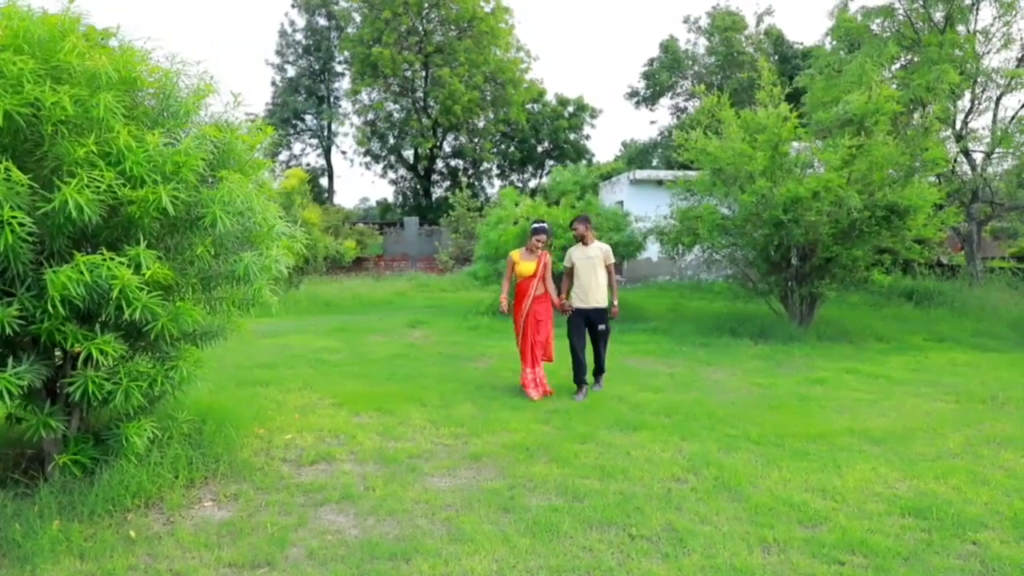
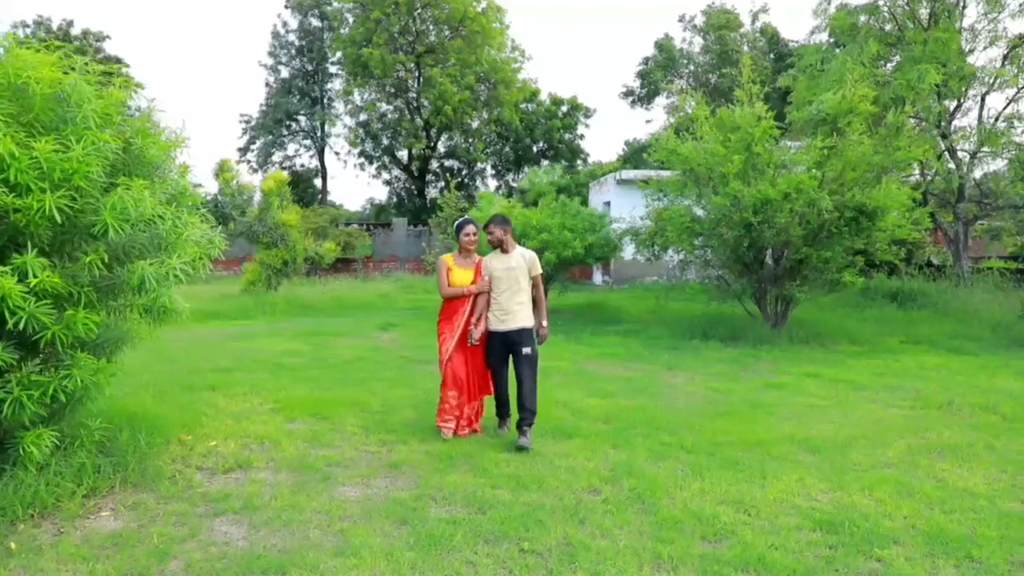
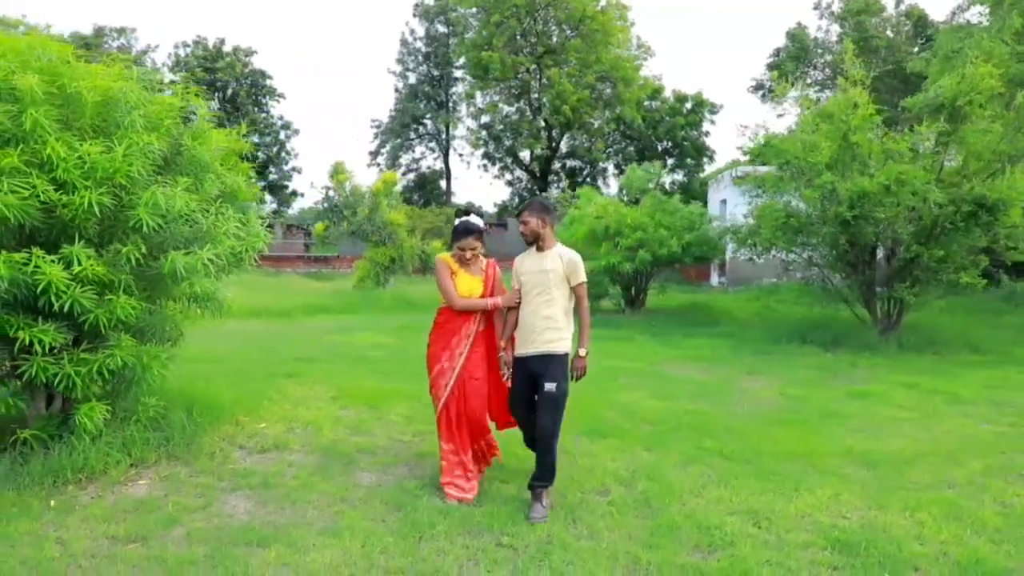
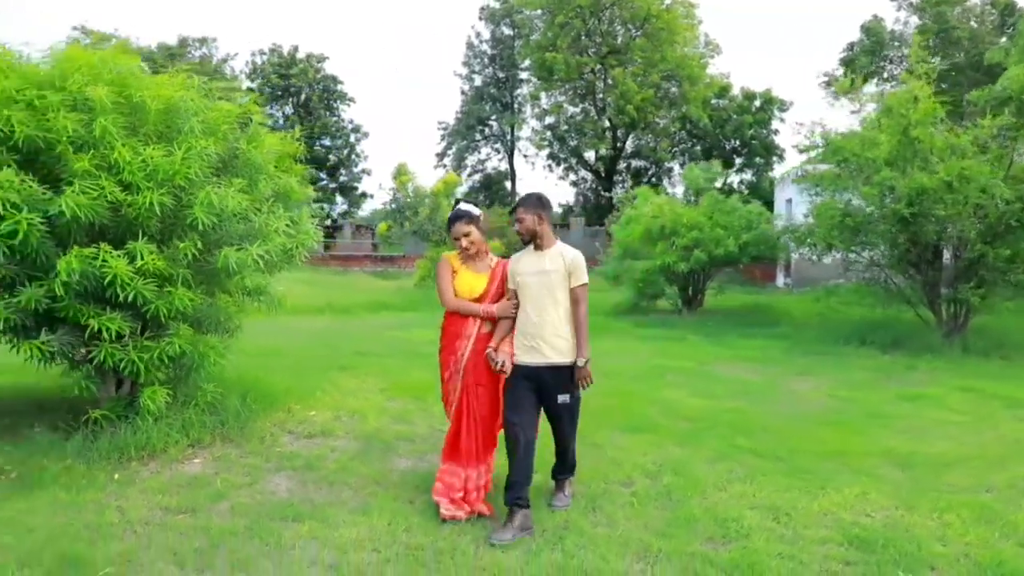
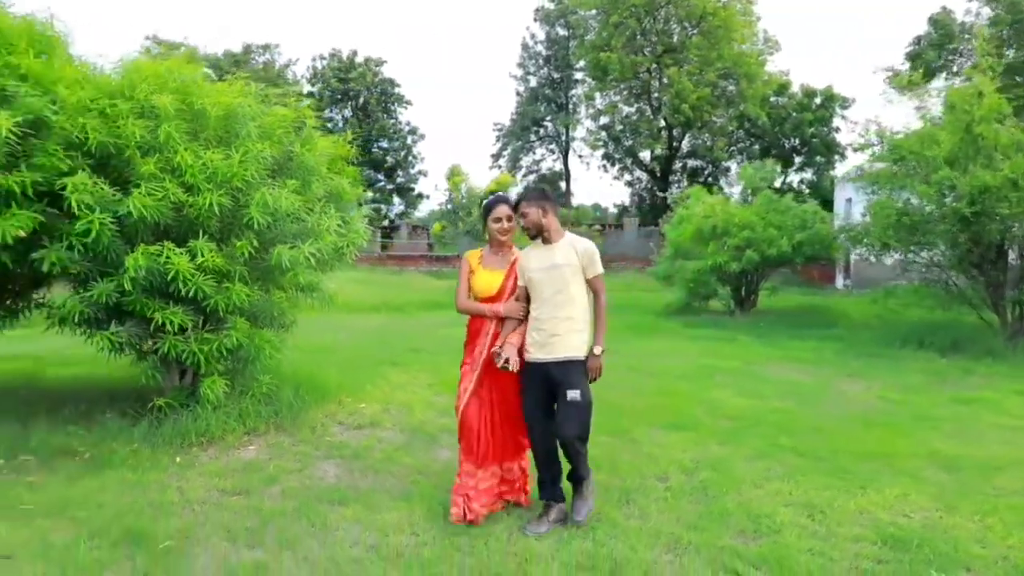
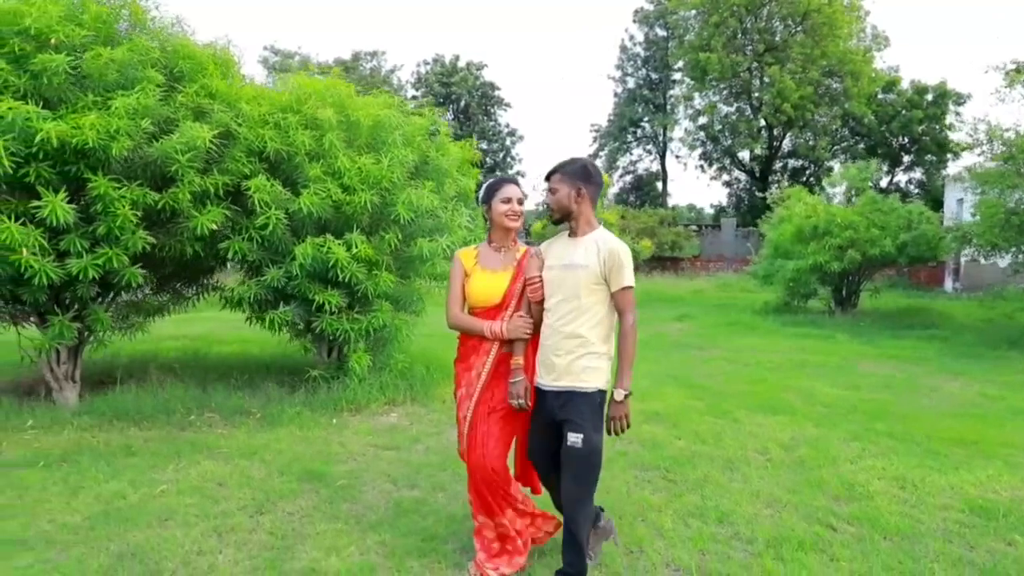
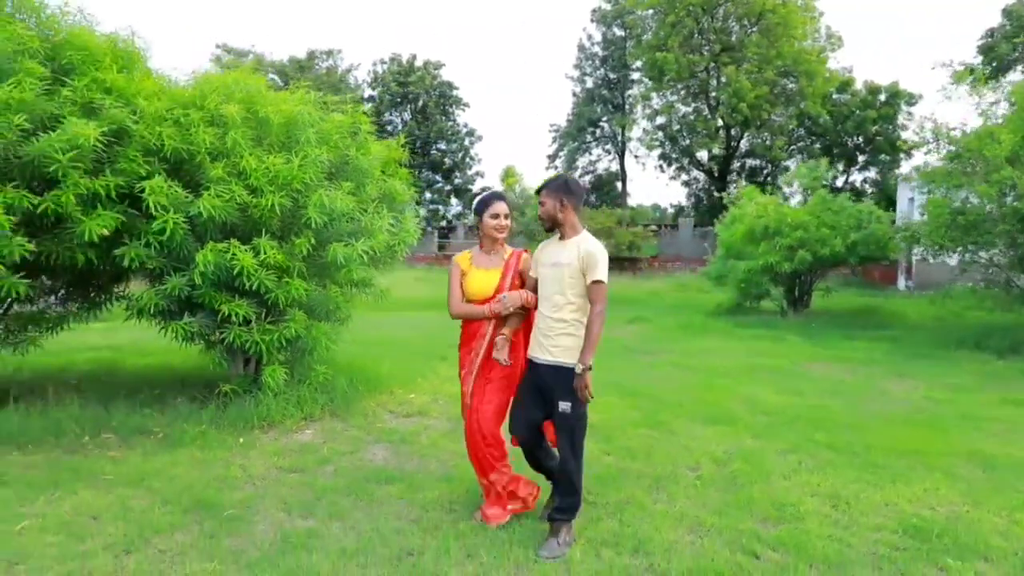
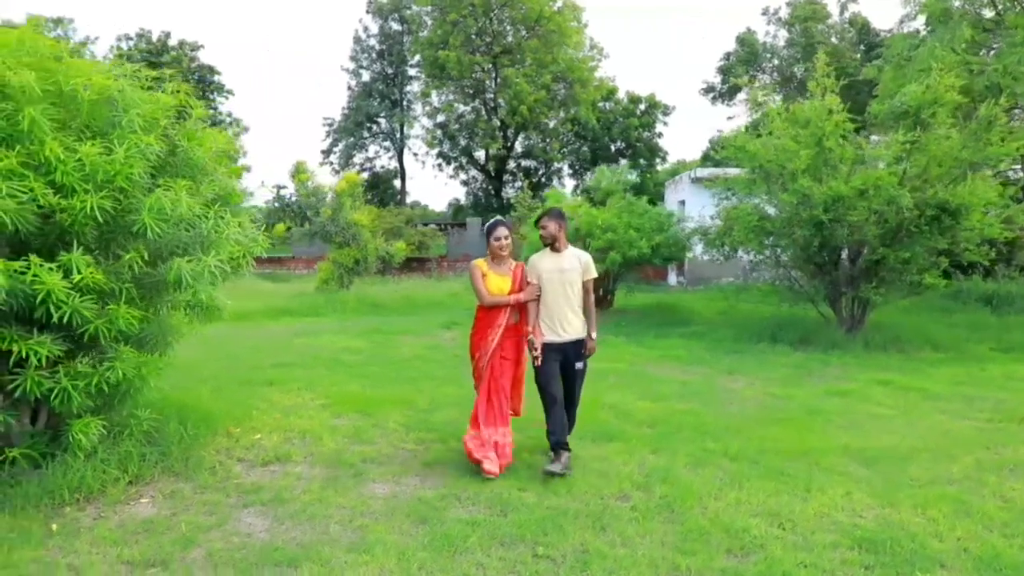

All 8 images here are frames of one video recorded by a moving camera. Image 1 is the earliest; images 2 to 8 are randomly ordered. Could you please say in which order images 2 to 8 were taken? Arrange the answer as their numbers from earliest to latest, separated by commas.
2, 8, 3, 4, 5, 7, 6
